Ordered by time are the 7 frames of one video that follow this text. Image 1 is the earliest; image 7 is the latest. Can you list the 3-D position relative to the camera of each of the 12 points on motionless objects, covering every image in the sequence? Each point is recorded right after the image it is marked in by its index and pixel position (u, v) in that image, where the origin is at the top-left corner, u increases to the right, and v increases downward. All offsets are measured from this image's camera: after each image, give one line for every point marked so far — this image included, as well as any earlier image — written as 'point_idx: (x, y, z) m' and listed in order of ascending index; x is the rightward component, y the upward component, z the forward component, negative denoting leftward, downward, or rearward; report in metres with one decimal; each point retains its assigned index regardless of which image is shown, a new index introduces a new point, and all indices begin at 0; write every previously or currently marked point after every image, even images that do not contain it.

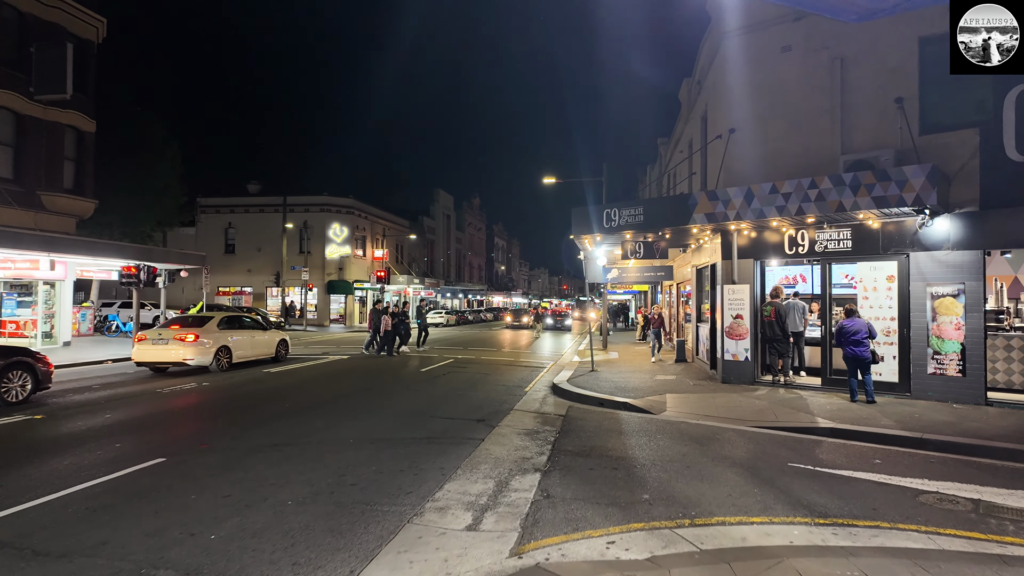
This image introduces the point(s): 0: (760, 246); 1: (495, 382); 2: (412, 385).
0: (+4.9, +0.8, +11.7) m
1: (-0.4, -2.1, +13.2) m
2: (-2.2, -2.1, +13.0) m
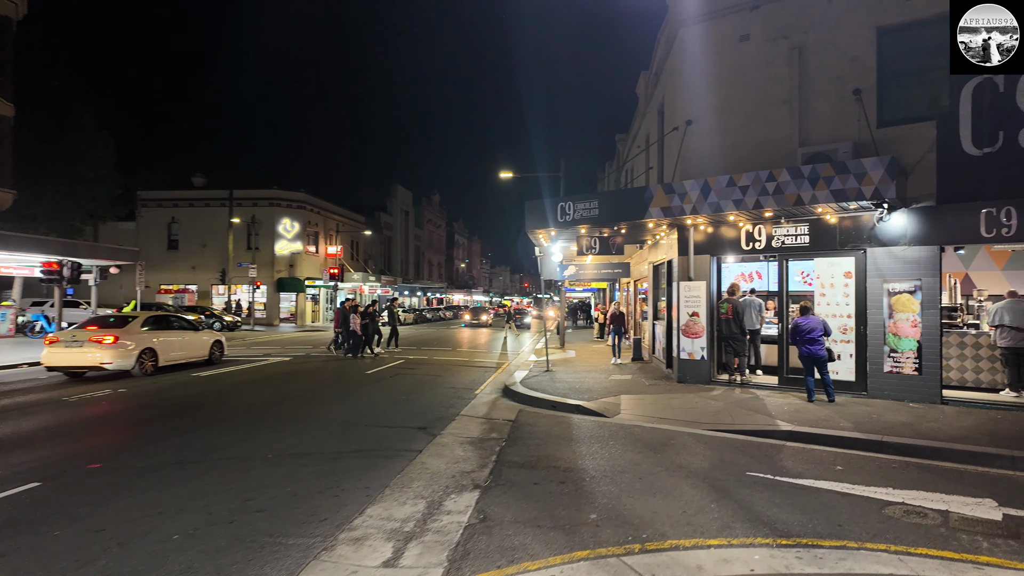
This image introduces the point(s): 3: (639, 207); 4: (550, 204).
0: (+3.9, +0.9, +11.4) m
1: (-1.5, -2.1, +12.5) m
2: (-3.3, -2.1, +12.2) m
3: (+2.3, +1.5, +10.8) m
4: (+0.8, +1.8, +12.1) m
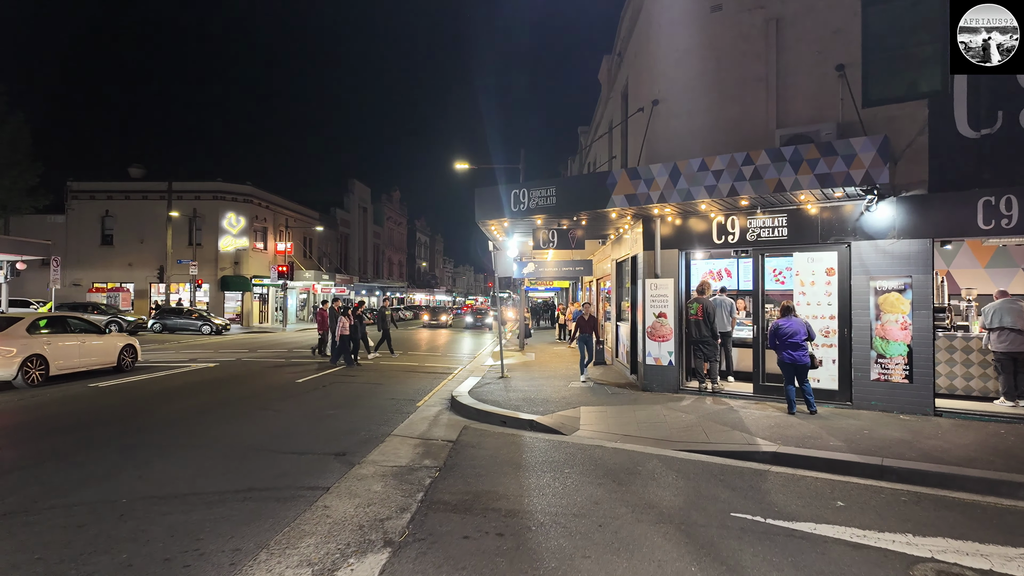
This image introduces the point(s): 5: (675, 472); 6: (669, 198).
0: (+3.0, +0.9, +10.2) m
1: (-2.5, -2.0, +11.1) m
2: (-4.2, -2.0, +10.7) m
3: (+1.4, +1.5, +9.6) m
4: (-0.2, +1.8, +10.8) m
5: (+1.7, -1.9, +6.2) m
6: (+2.4, +1.4, +8.9) m
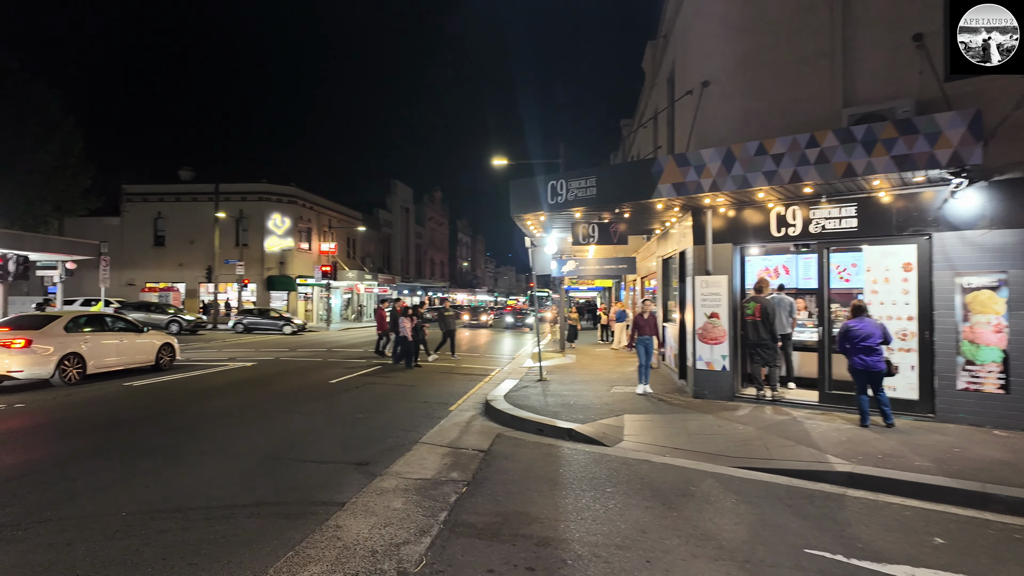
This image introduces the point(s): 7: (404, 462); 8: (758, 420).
0: (+3.6, +1.0, +9.4) m
1: (-1.8, -2.0, +10.6) m
2: (-3.6, -2.0, +10.3) m
3: (+2.0, +1.6, +8.8) m
4: (+0.5, +1.8, +10.2) m
5: (+2.0, -1.9, +5.4) m
6: (+2.9, +1.4, +8.1) m
7: (-1.2, -1.9, +6.4) m
8: (+3.4, -1.8, +8.1) m
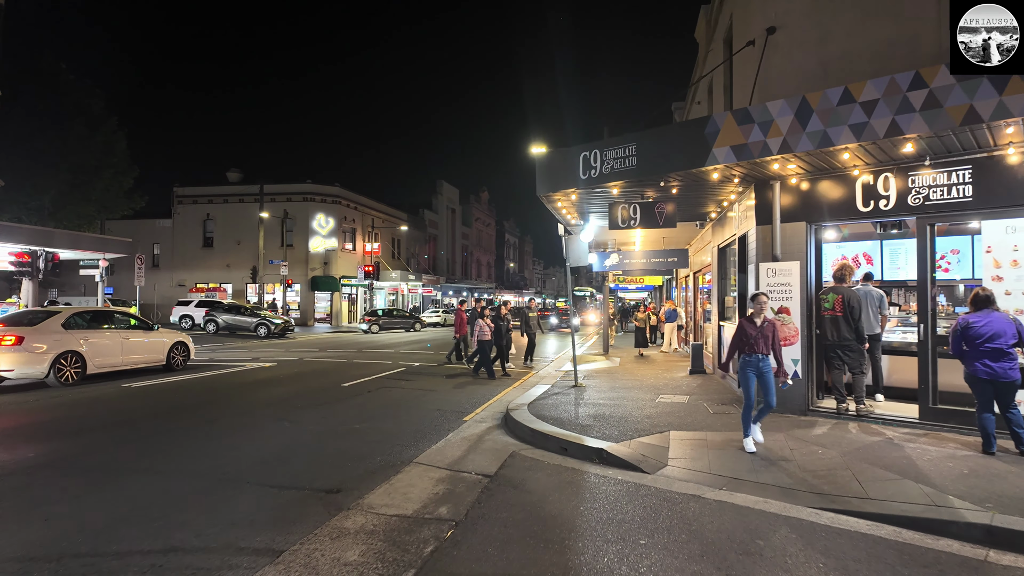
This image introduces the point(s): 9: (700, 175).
0: (+3.9, +1.1, +7.7) m
1: (-1.3, -1.8, +9.3) m
2: (-3.2, -1.9, +9.2) m
3: (+2.3, +1.7, +7.3) m
4: (+0.9, +2.0, +8.7) m
5: (+2.0, -1.7, +3.8) m
6: (+3.1, +1.6, +6.4) m
7: (-1.1, -1.7, +5.1) m
8: (+3.6, -1.7, +6.3) m
9: (+2.4, +1.5, +7.6) m
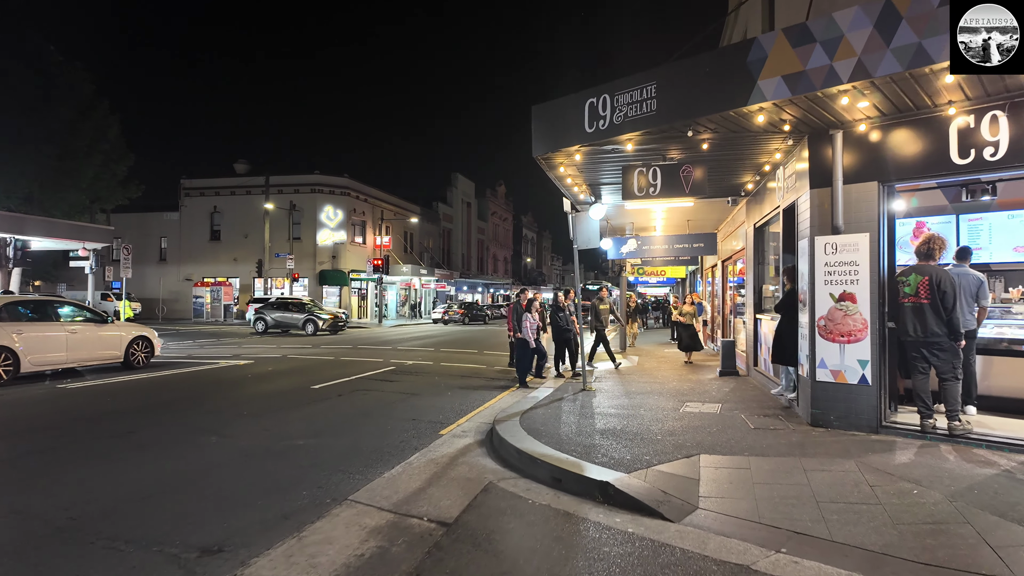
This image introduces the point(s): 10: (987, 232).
0: (+3.8, +1.3, +5.9) m
1: (-1.4, -1.6, +7.7) m
2: (-3.3, -1.7, +7.7) m
3: (+2.1, +1.9, +5.5) m
4: (+0.7, +2.2, +7.0) m
5: (+1.7, -1.6, +2.1) m
6: (+2.9, +1.8, +4.7) m
7: (-1.3, -1.6, +3.5) m
8: (+3.4, -1.5, +4.6) m
9: (+2.3, +1.7, +5.9) m
10: (+5.5, +0.7, +6.9) m
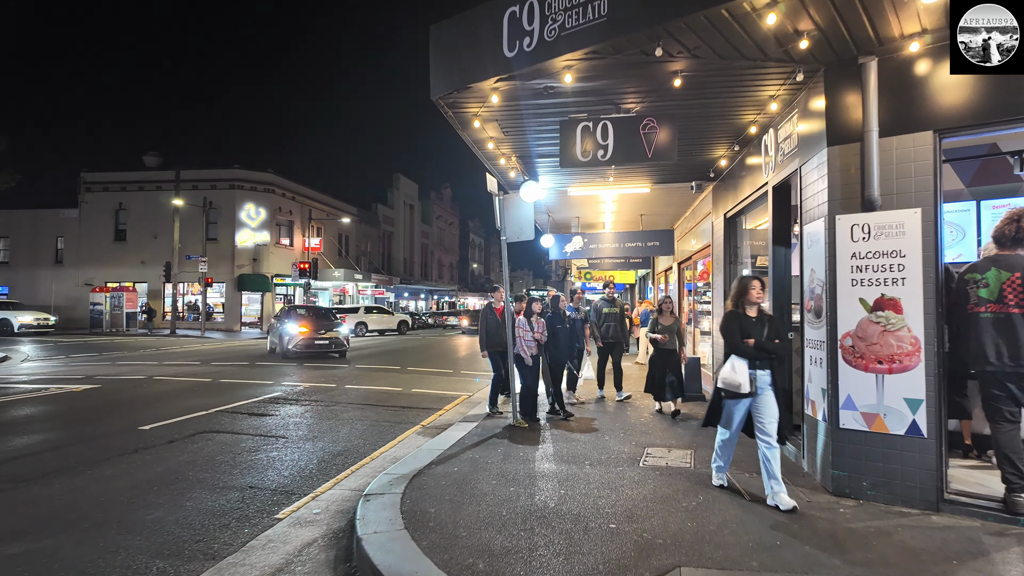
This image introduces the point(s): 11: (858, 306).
0: (+2.9, +1.3, +3.9) m
1: (-2.4, -1.7, +5.3) m
2: (-4.2, -1.7, +5.1) m
3: (+1.3, +1.9, +3.5) m
4: (-0.2, +2.1, +4.8) m
5: (+1.2, -1.5, 0.0) m
6: (+2.2, +1.7, +2.7) m
7: (-2.0, -1.5, +1.1) m
8: (+2.6, -1.5, +2.6) m
9: (+1.4, +1.6, +3.8) m
10: (+4.6, +0.6, +5.1) m
11: (+2.4, -0.1, +4.1) m
